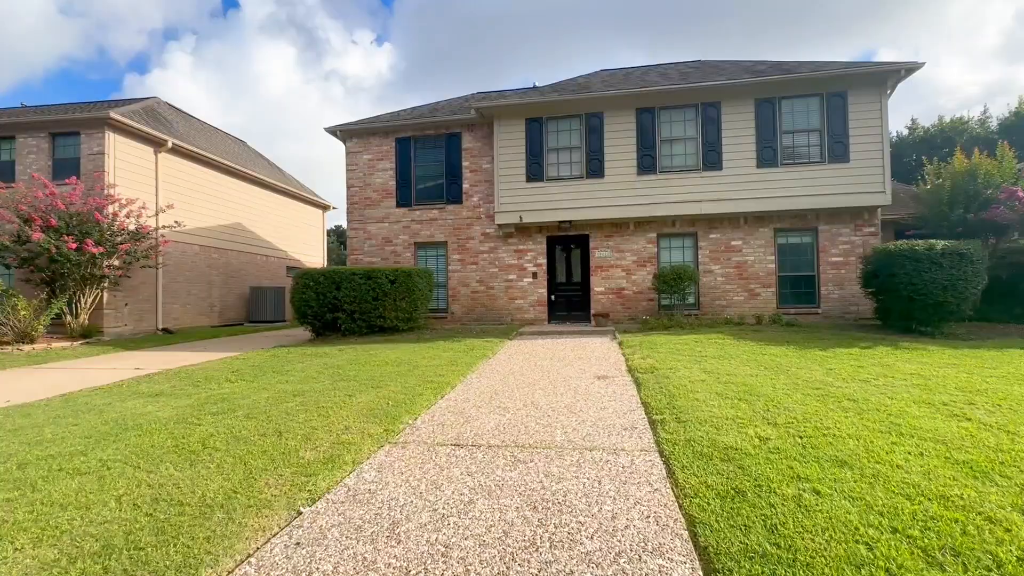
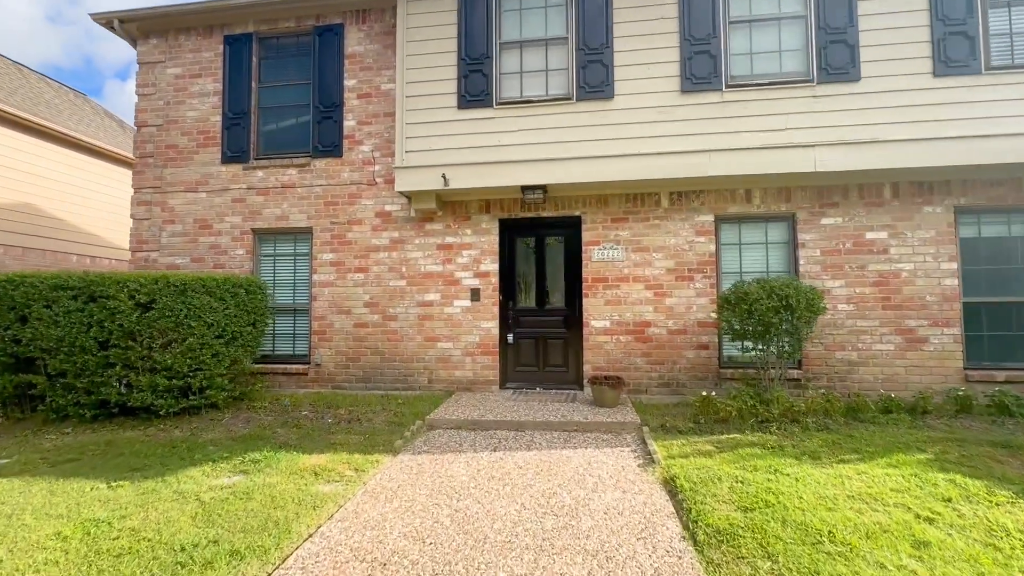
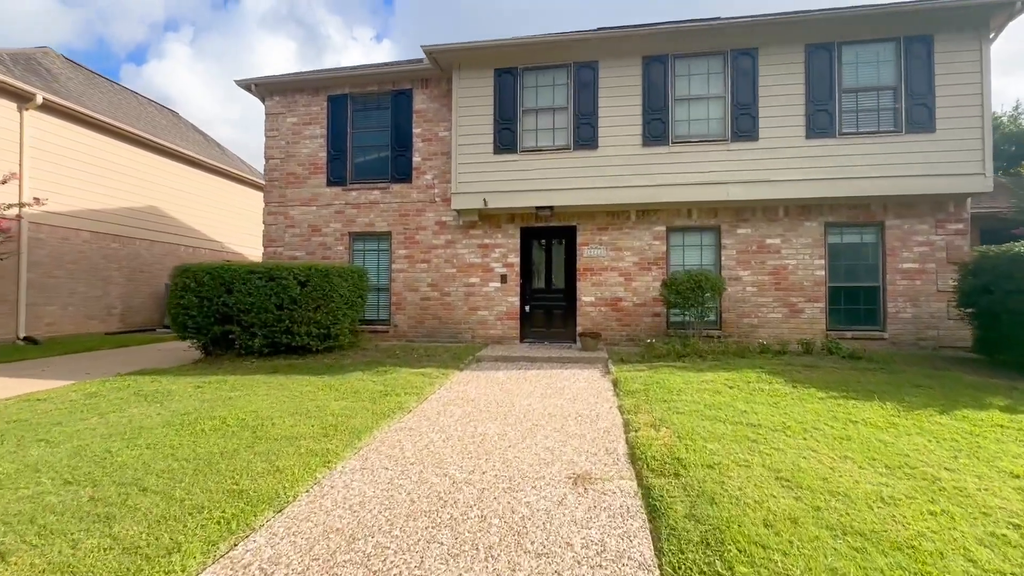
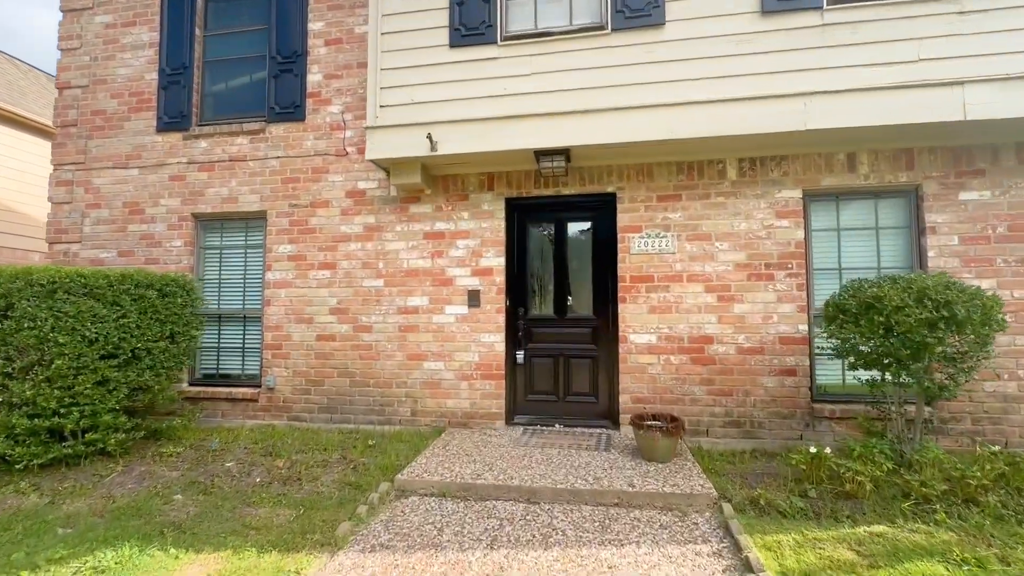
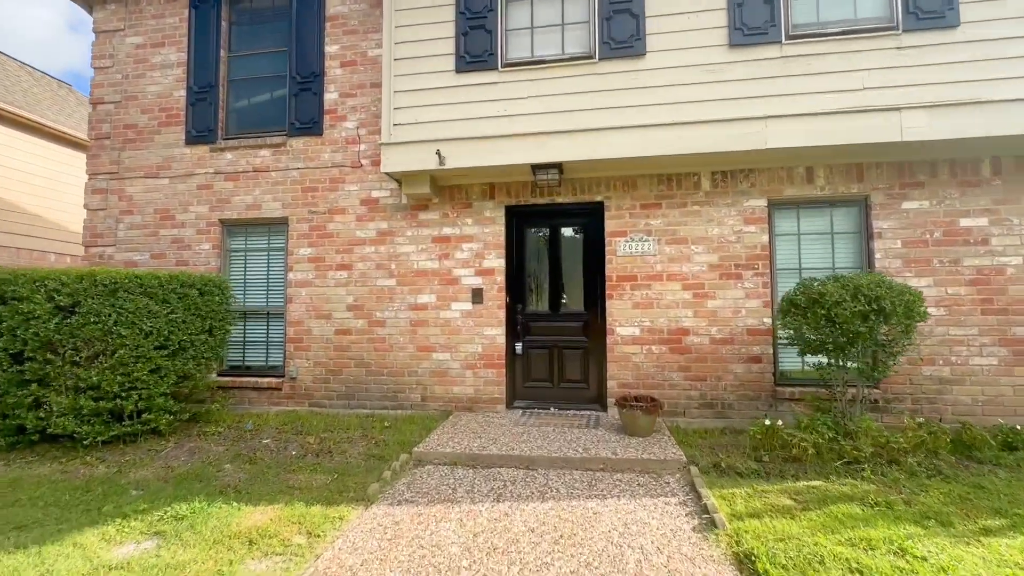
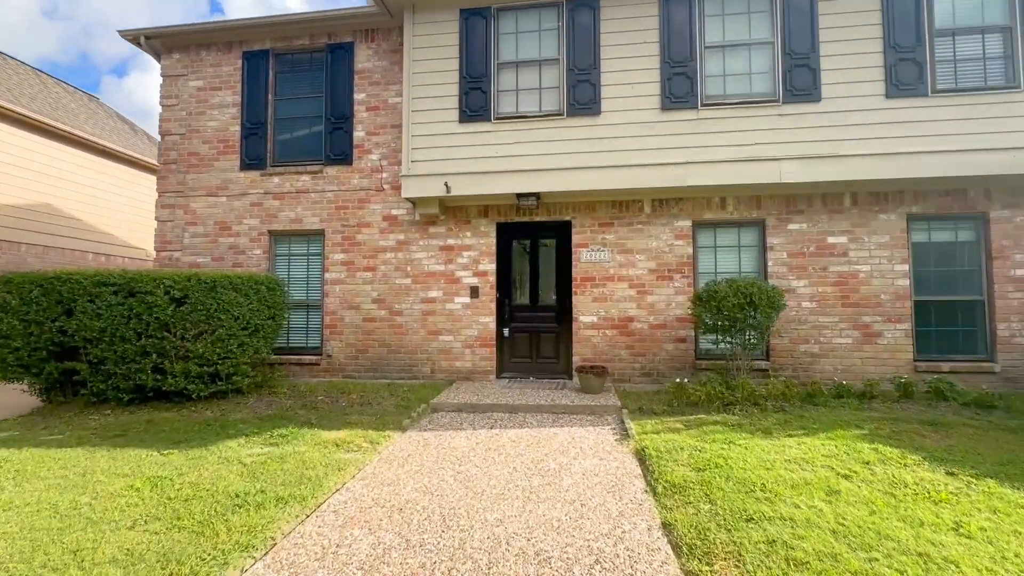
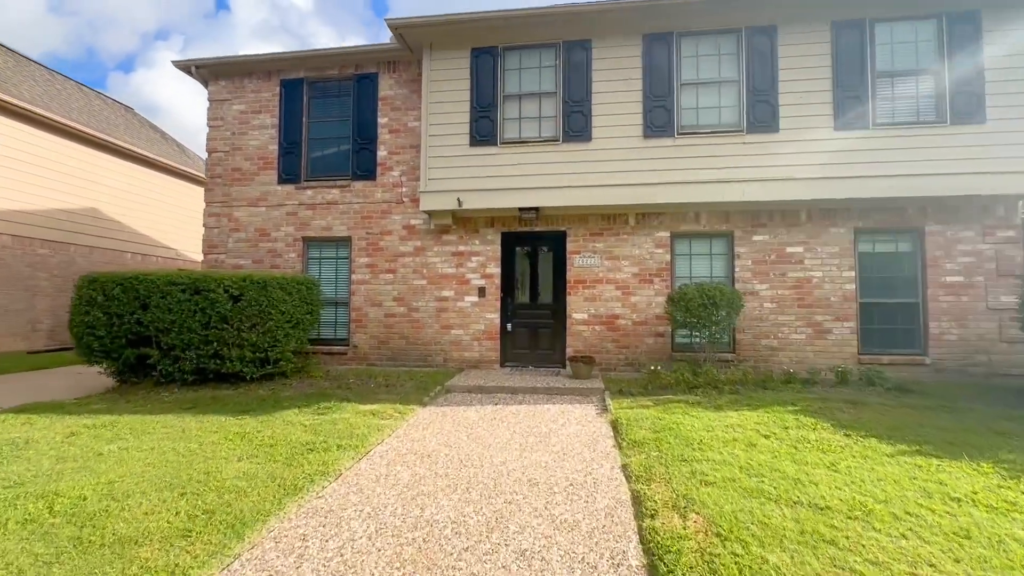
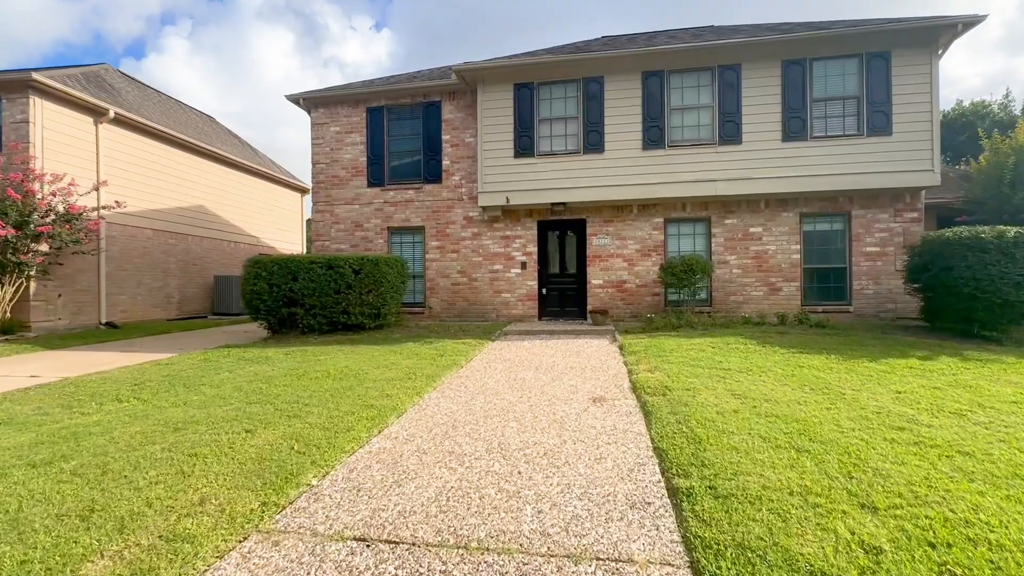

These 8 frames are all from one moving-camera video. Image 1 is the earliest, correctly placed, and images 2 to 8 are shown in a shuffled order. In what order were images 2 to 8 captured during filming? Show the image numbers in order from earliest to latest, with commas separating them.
8, 3, 7, 6, 2, 5, 4
